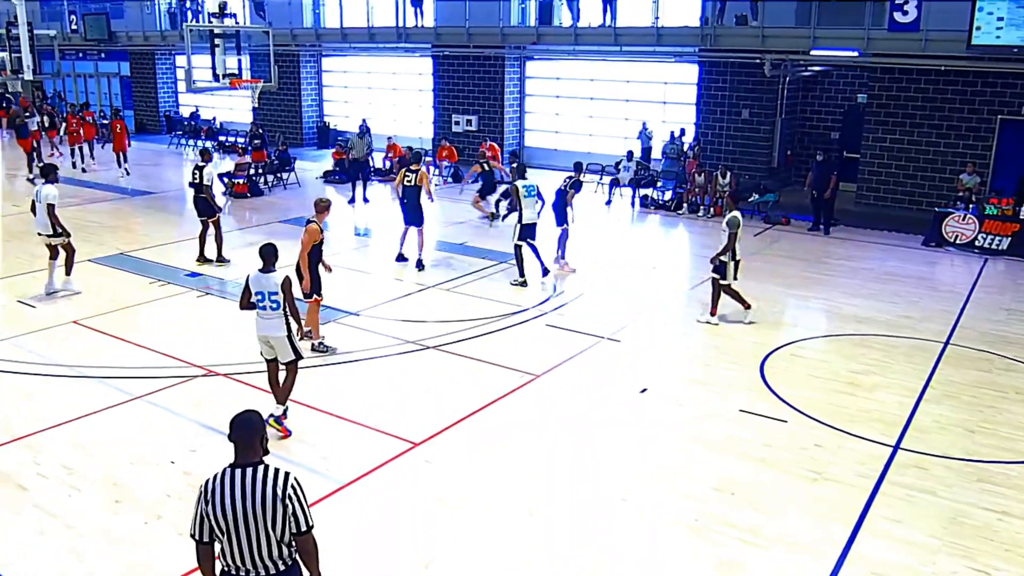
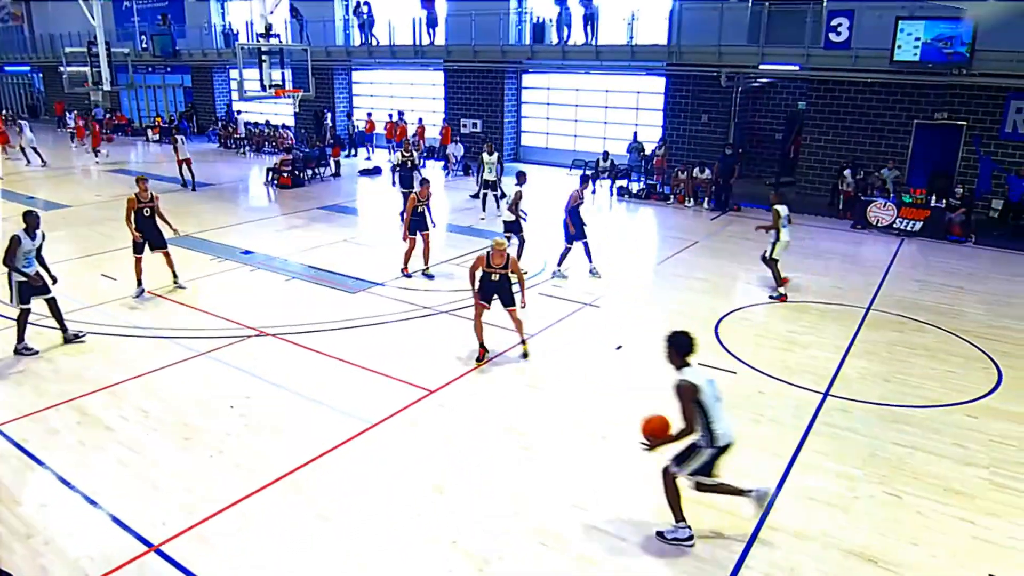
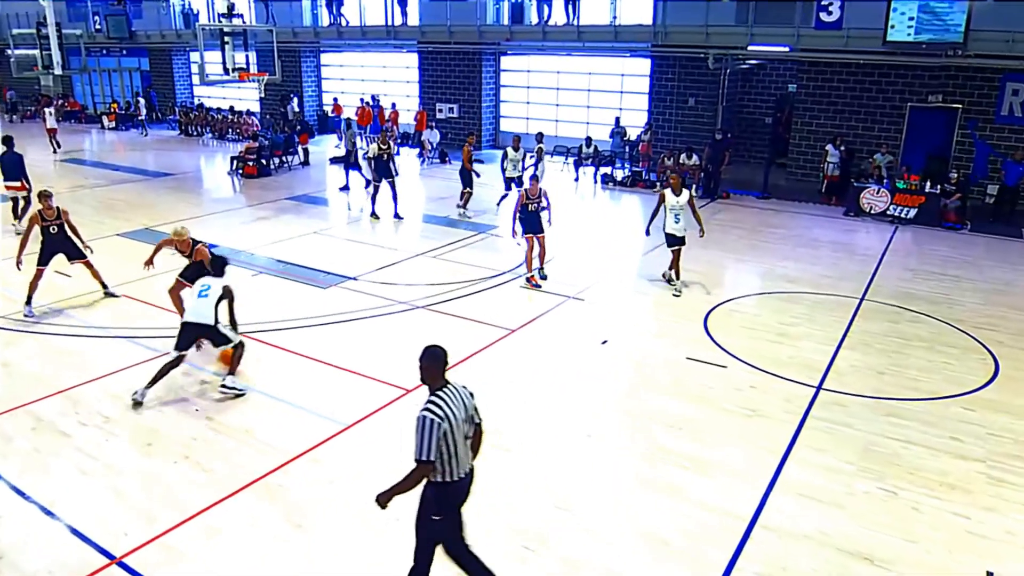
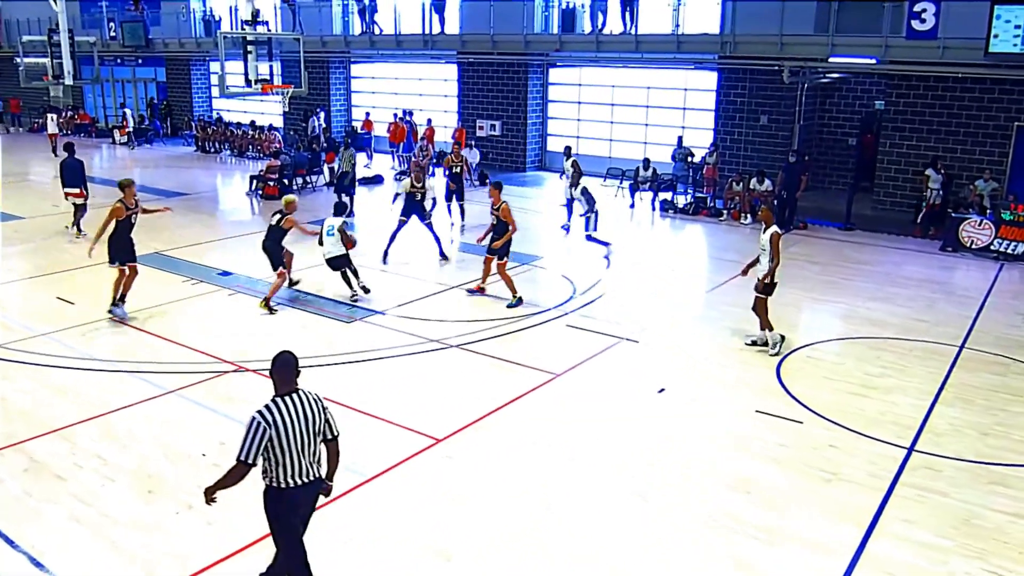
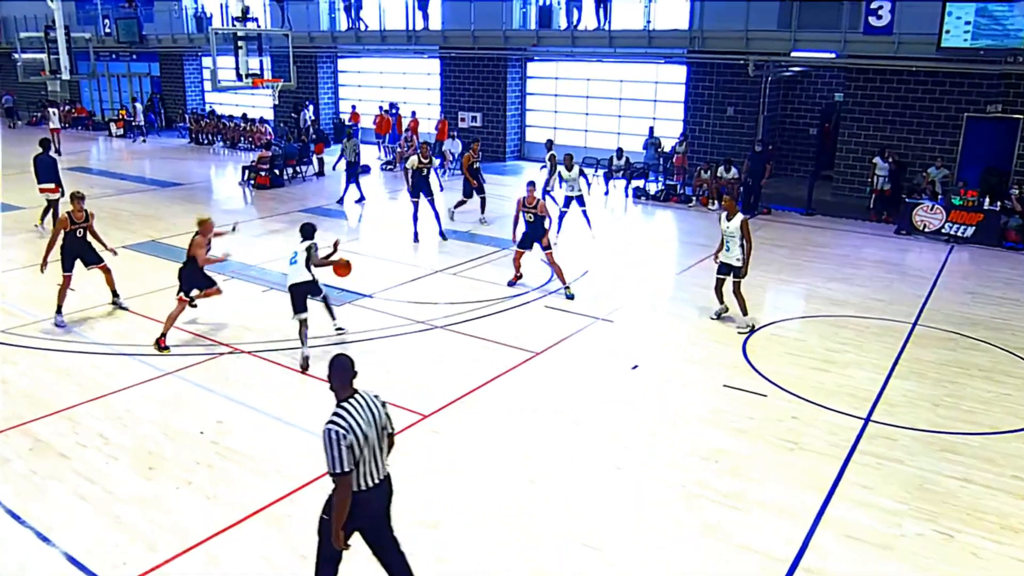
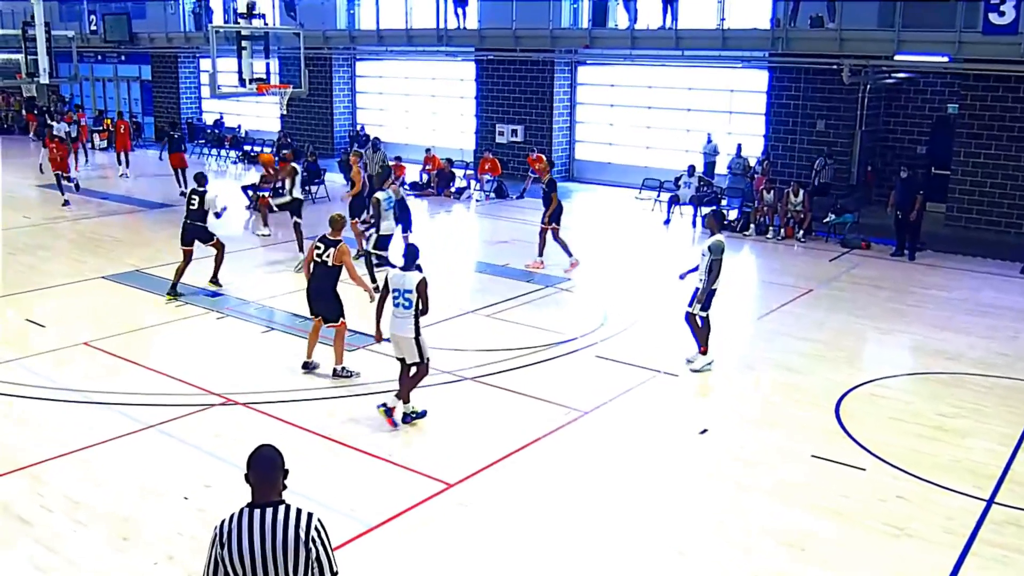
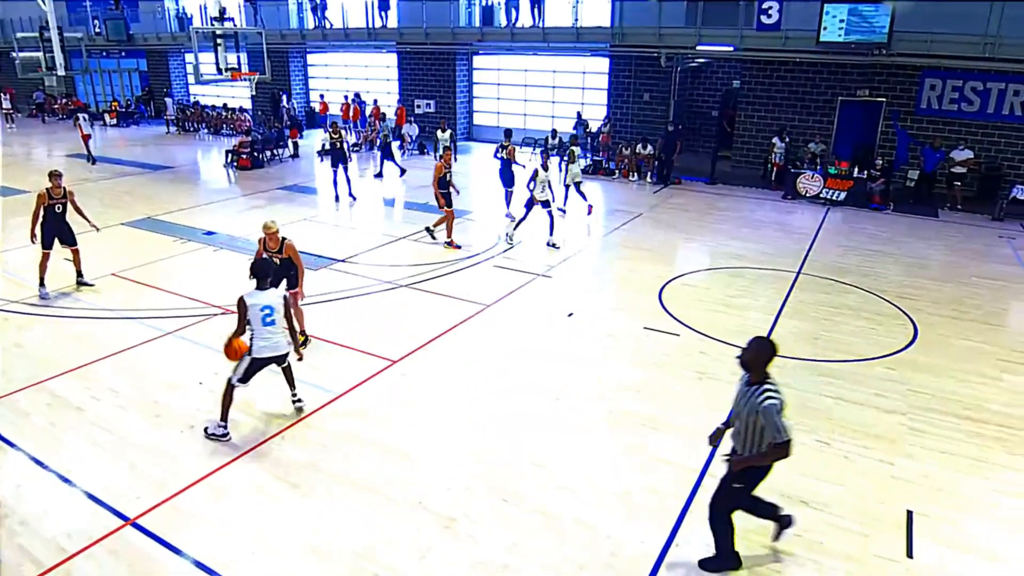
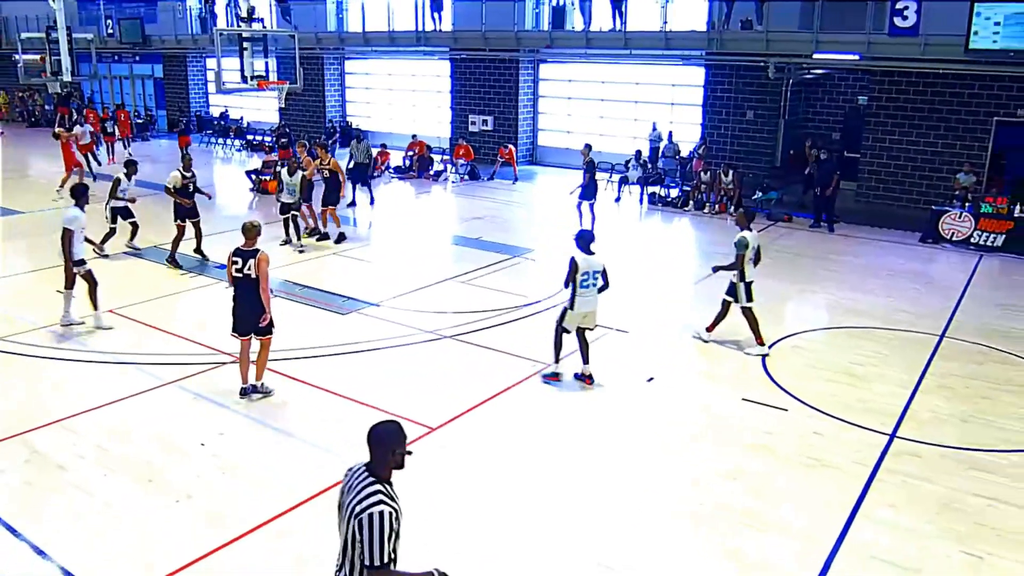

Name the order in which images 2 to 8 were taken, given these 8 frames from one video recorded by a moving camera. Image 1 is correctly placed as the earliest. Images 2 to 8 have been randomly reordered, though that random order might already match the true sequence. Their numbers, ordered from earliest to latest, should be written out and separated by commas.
6, 8, 2, 7, 3, 5, 4
